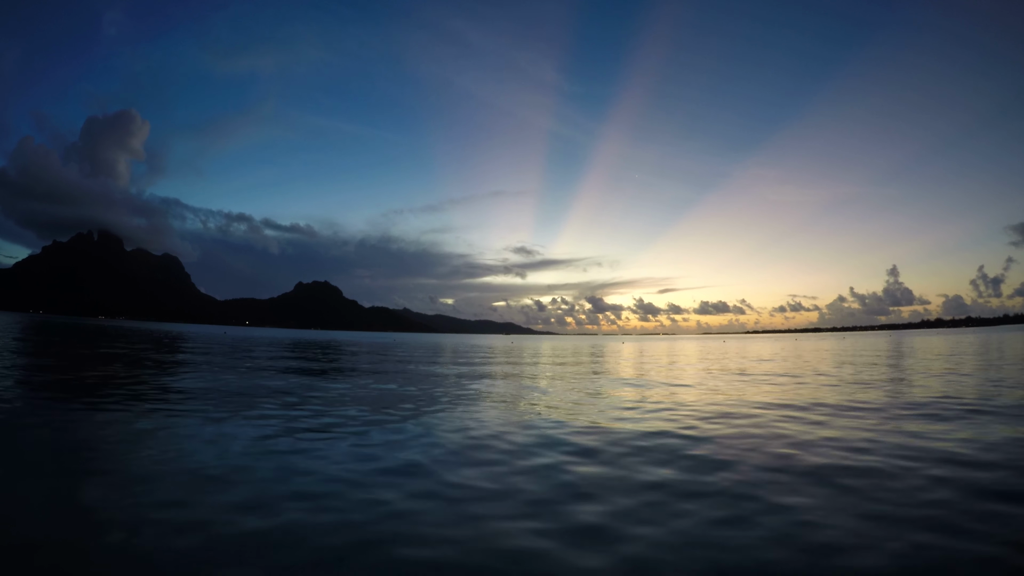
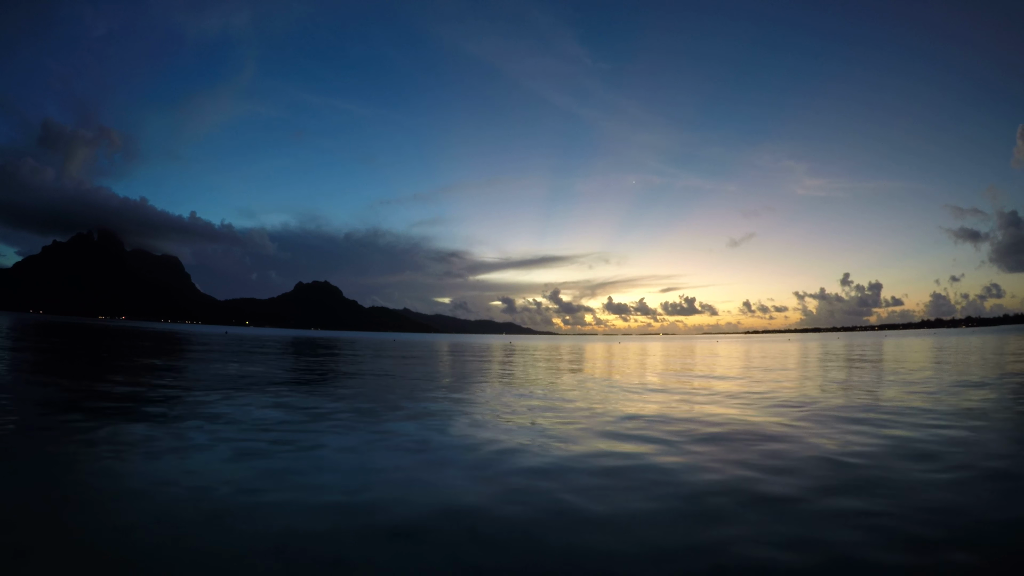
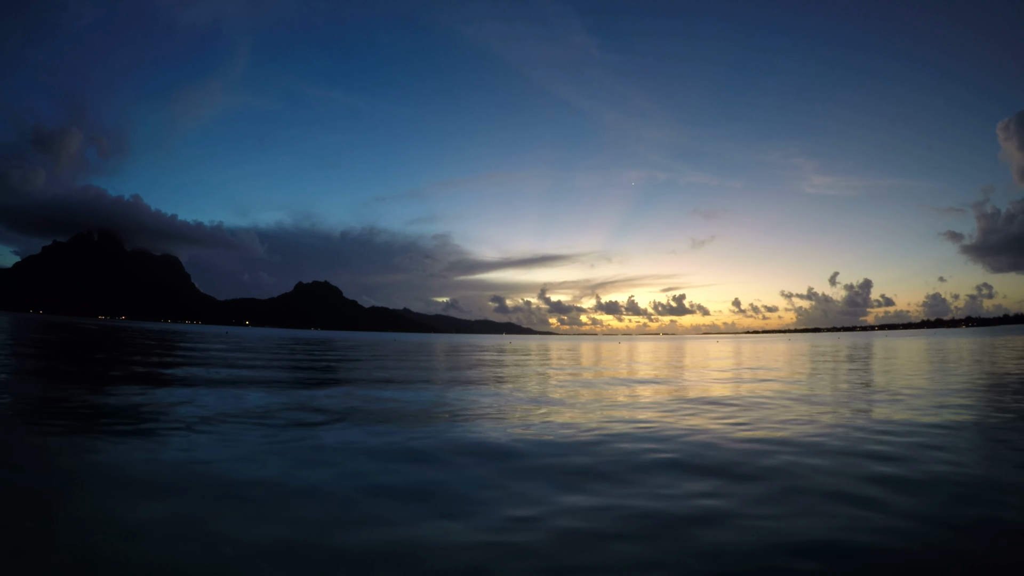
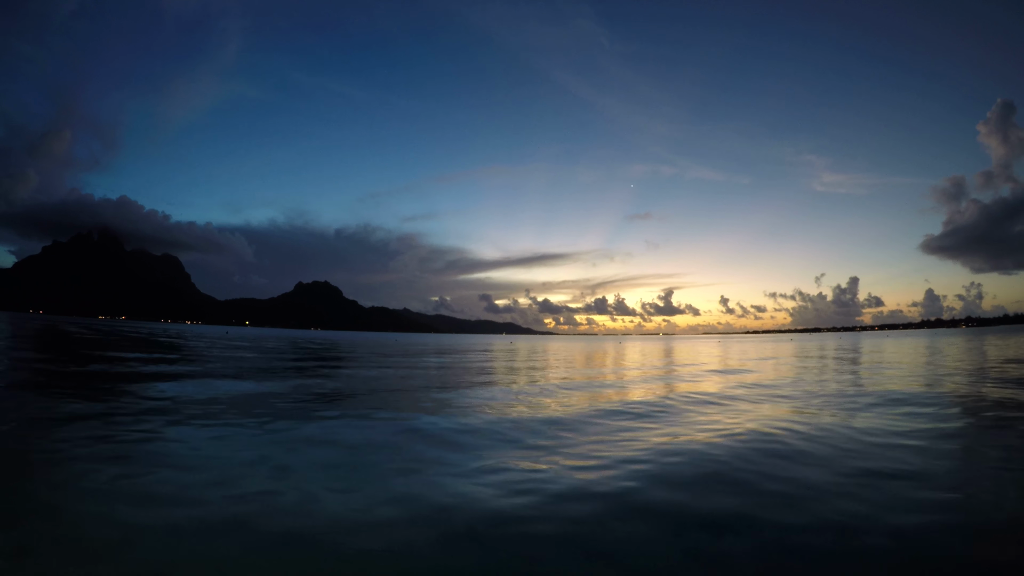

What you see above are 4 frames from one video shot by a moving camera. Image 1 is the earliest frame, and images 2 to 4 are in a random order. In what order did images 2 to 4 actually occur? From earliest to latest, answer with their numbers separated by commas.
2, 3, 4
